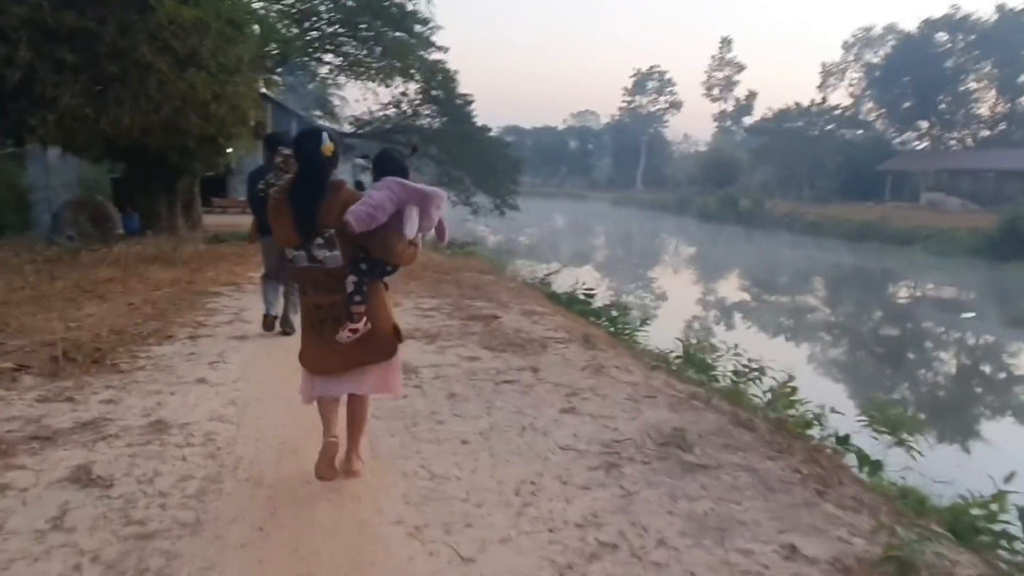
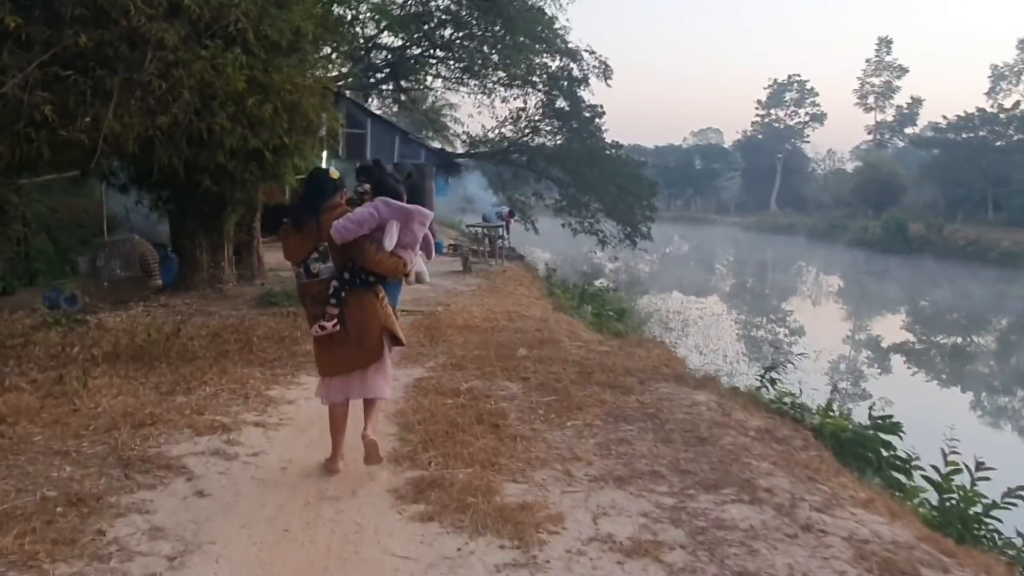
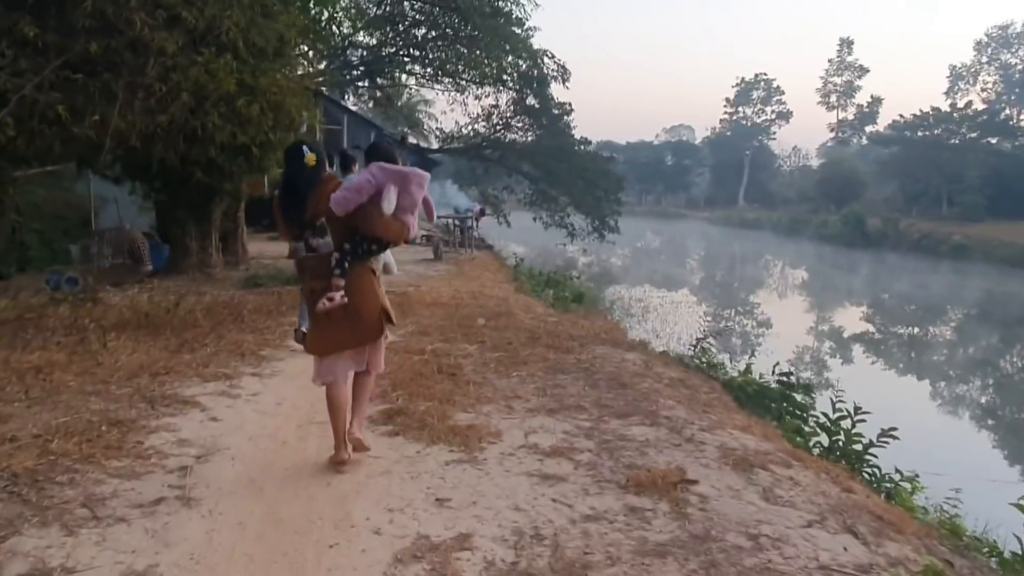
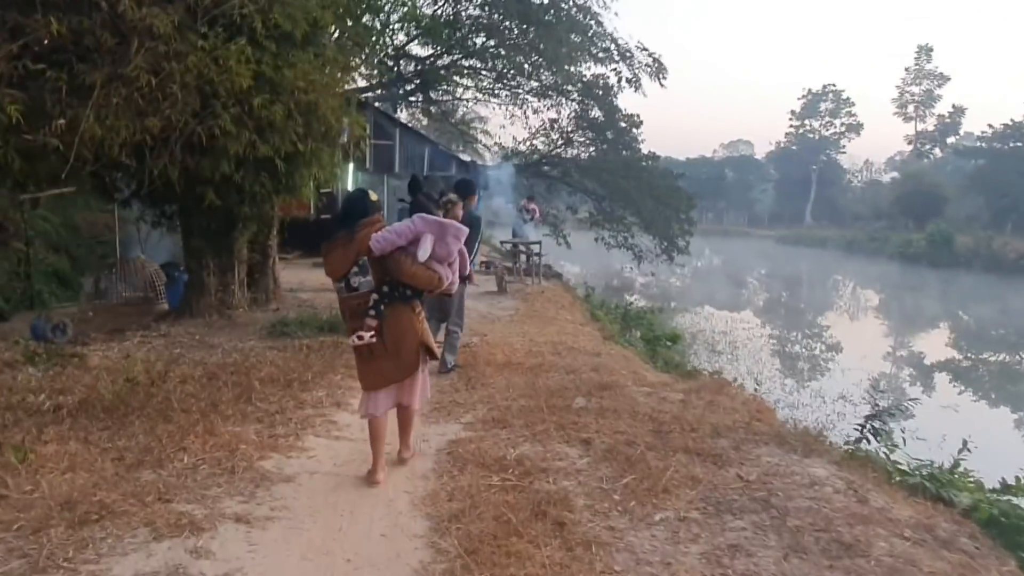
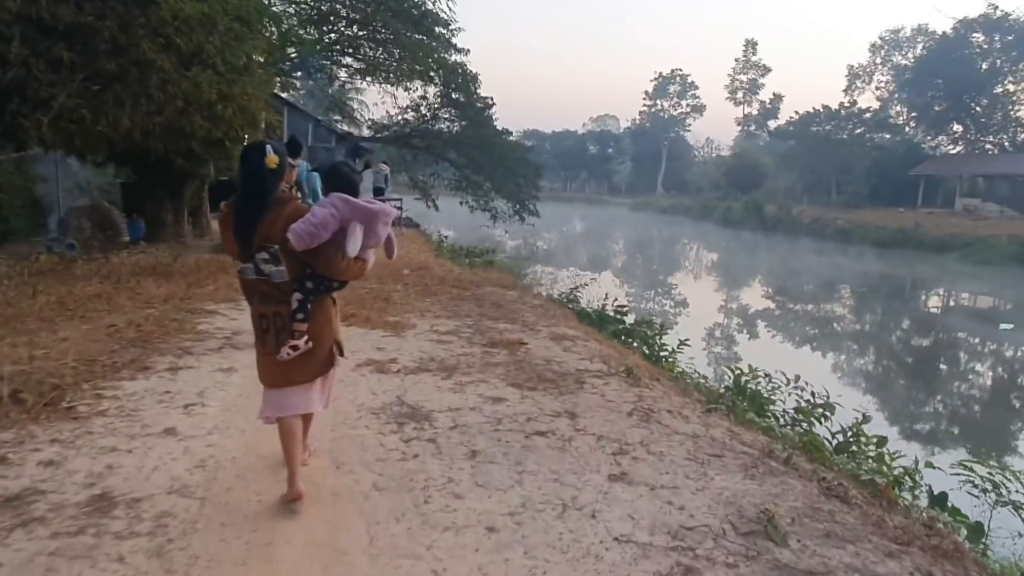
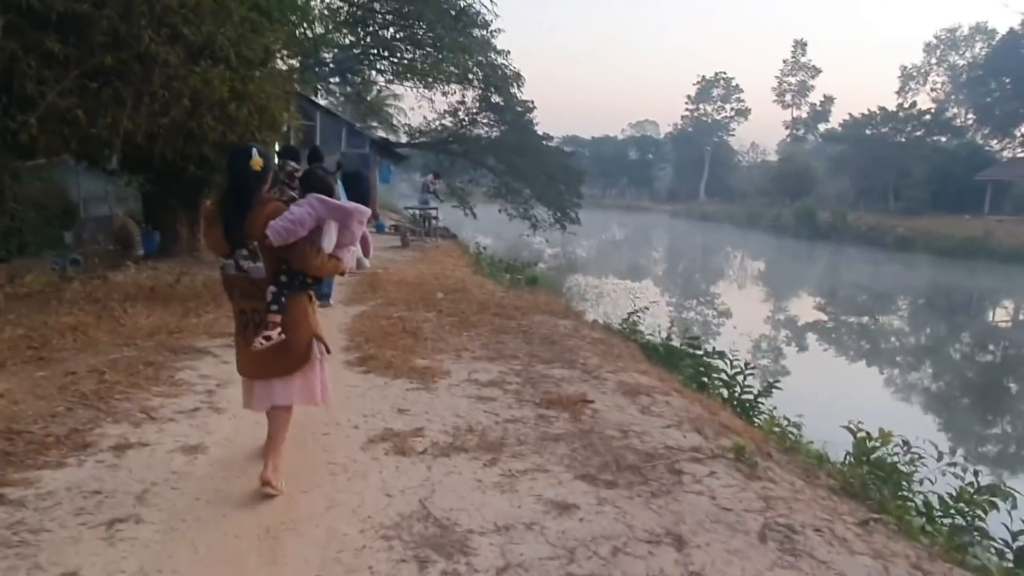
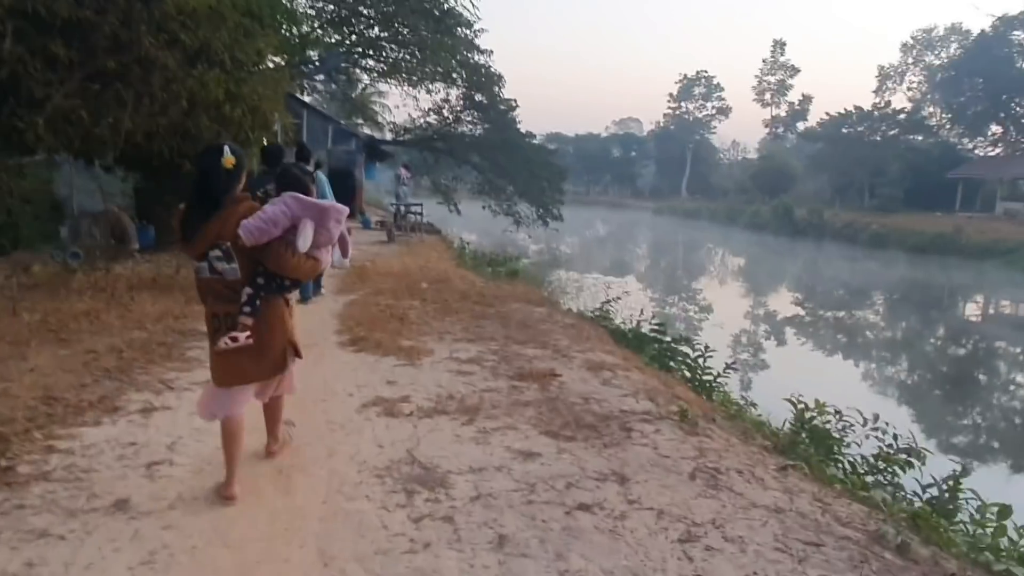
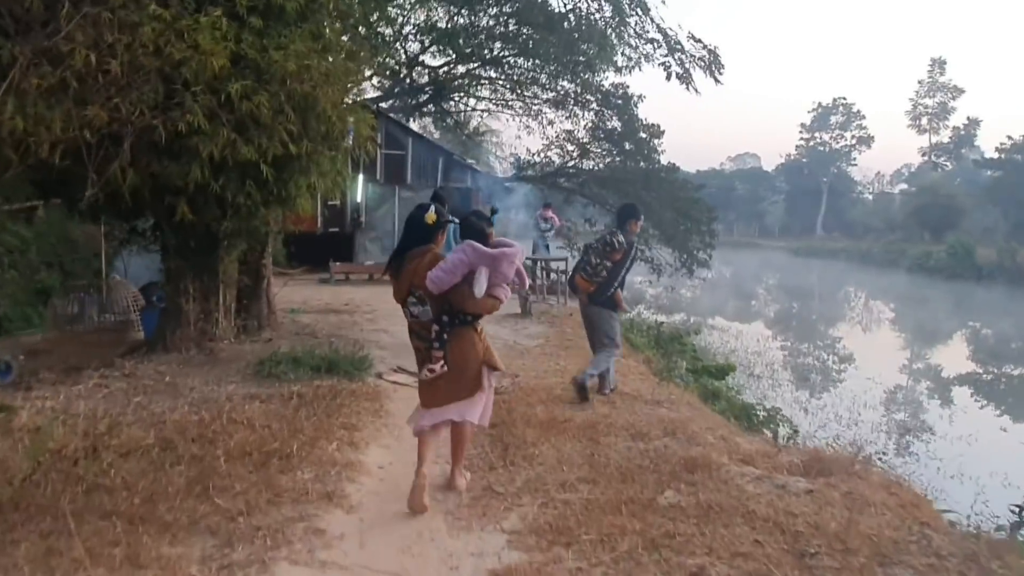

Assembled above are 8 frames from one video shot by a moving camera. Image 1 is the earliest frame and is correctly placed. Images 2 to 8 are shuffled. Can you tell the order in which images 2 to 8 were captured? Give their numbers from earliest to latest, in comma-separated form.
5, 7, 6, 3, 2, 4, 8
